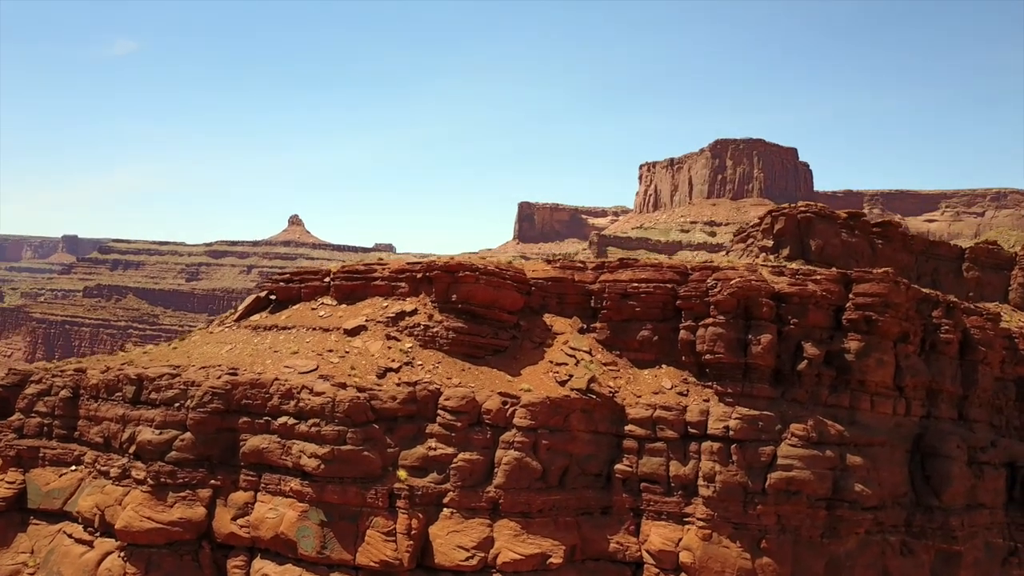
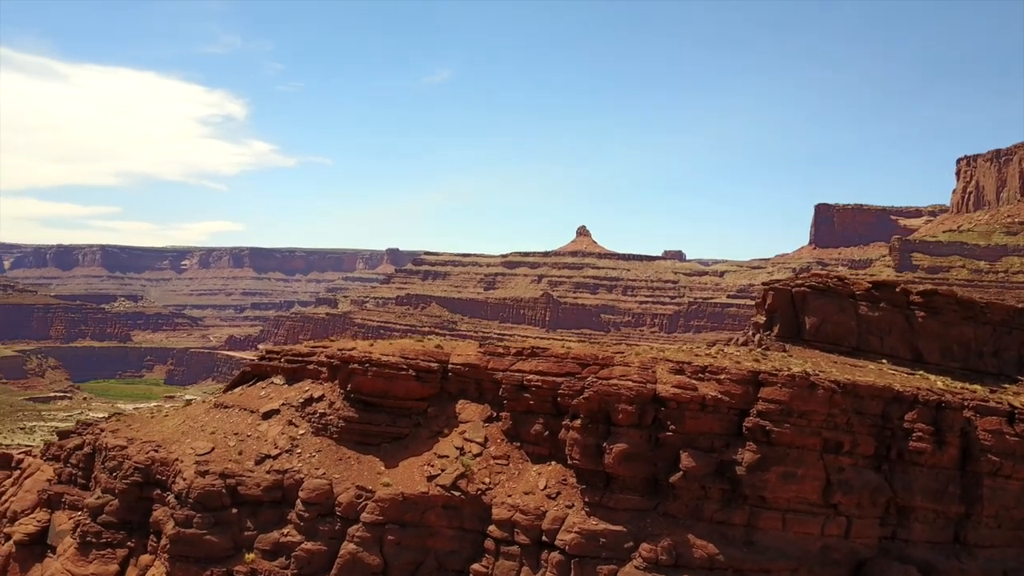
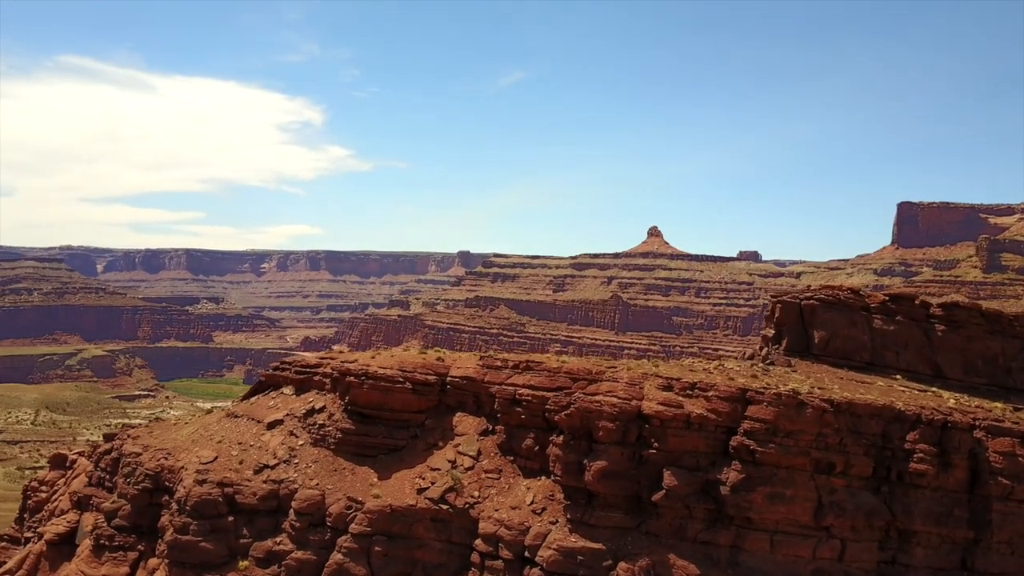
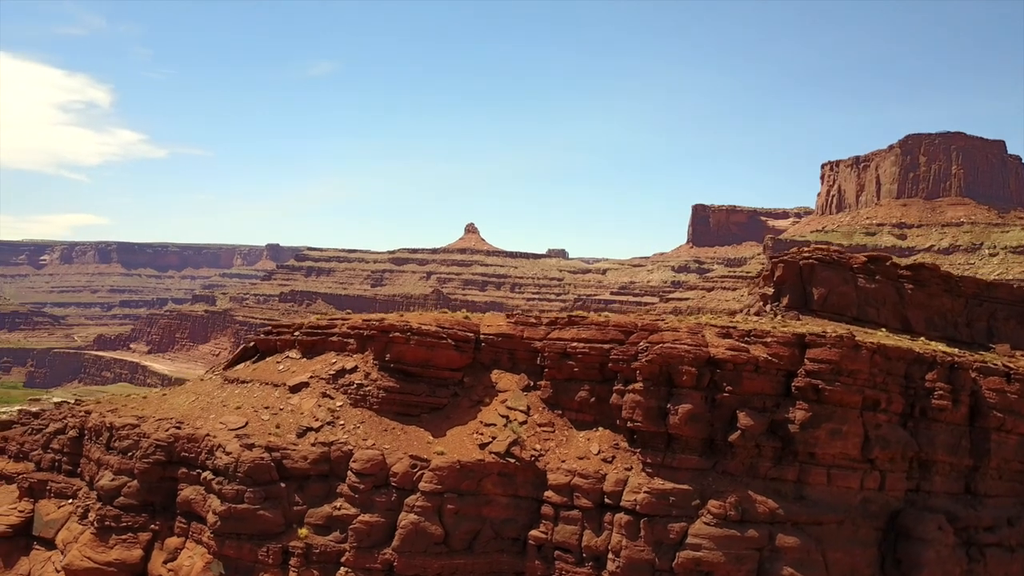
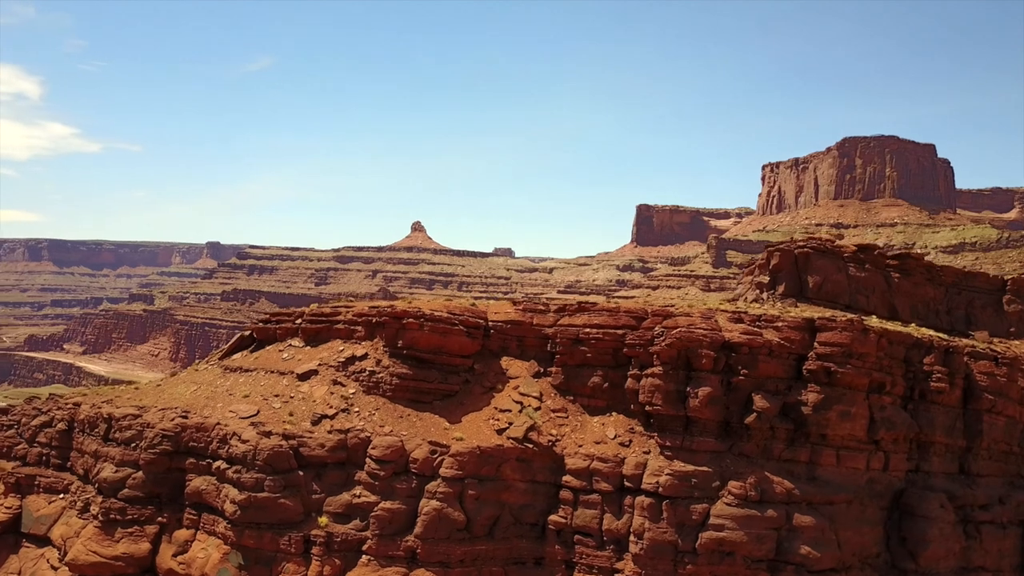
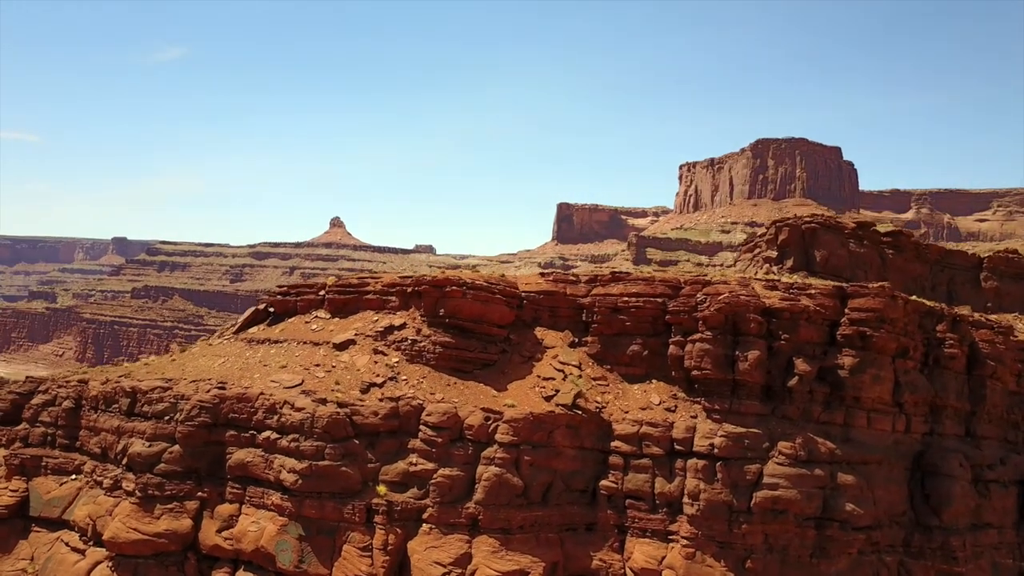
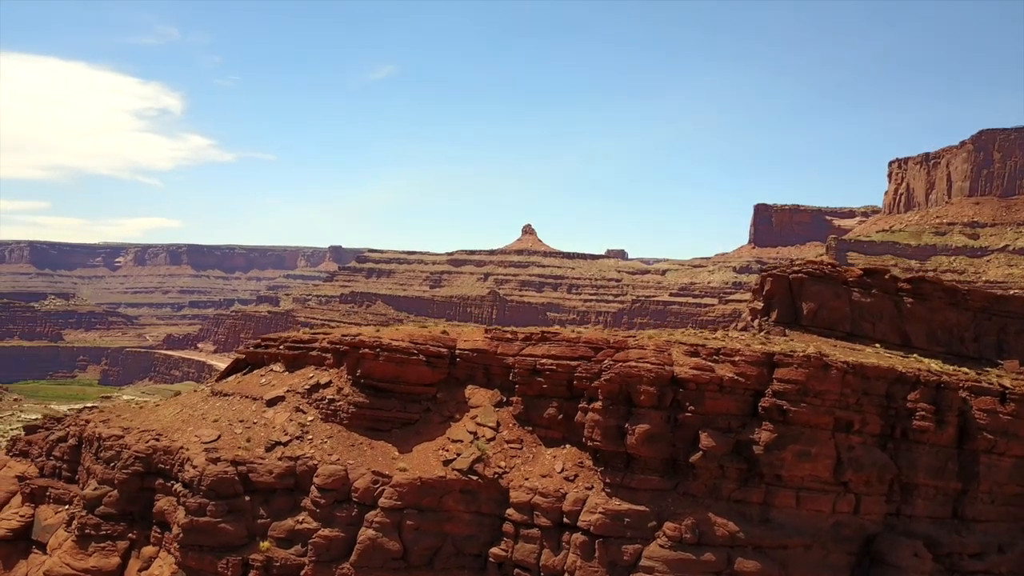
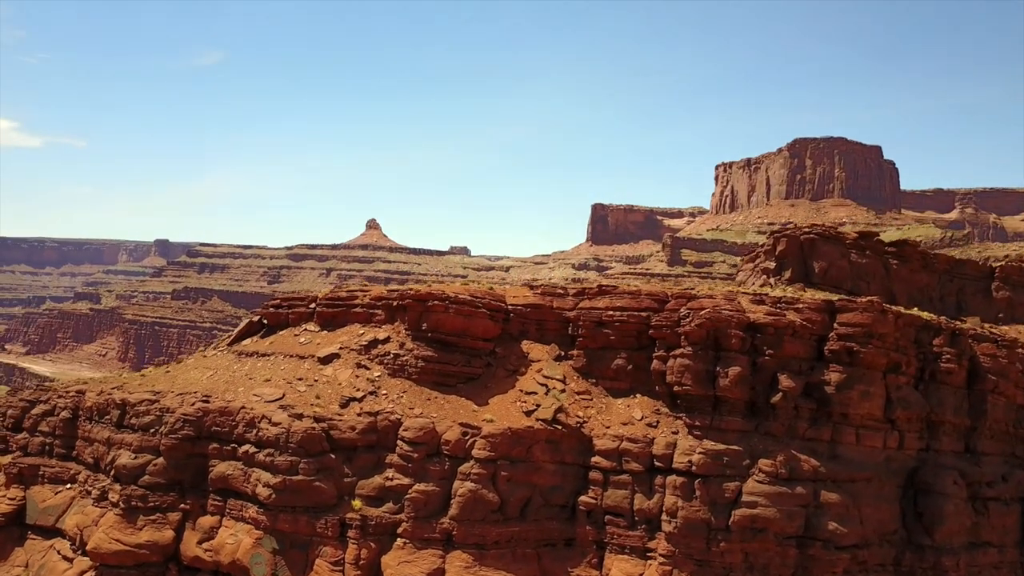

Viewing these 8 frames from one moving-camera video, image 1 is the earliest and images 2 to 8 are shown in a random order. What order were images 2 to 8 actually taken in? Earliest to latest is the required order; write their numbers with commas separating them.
6, 8, 5, 4, 7, 2, 3
